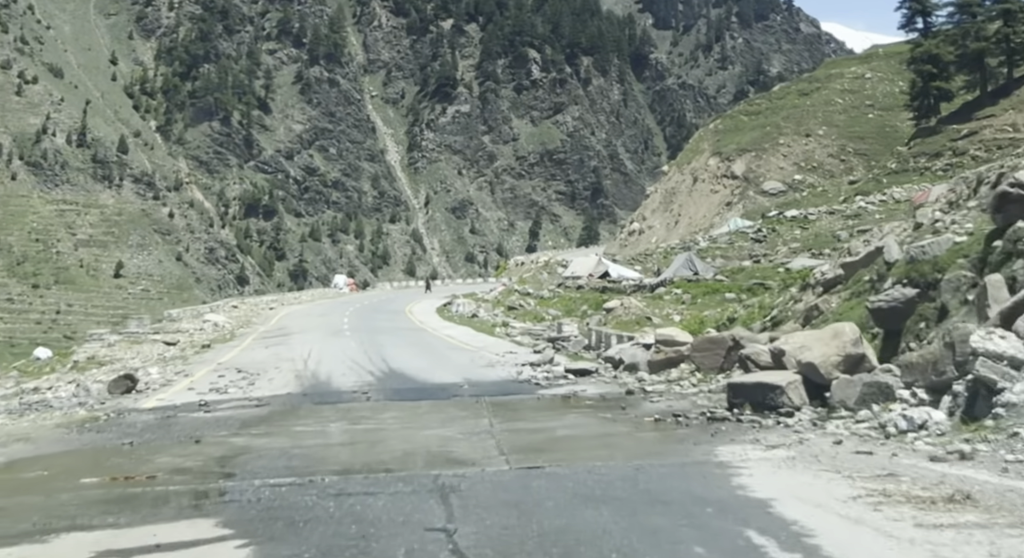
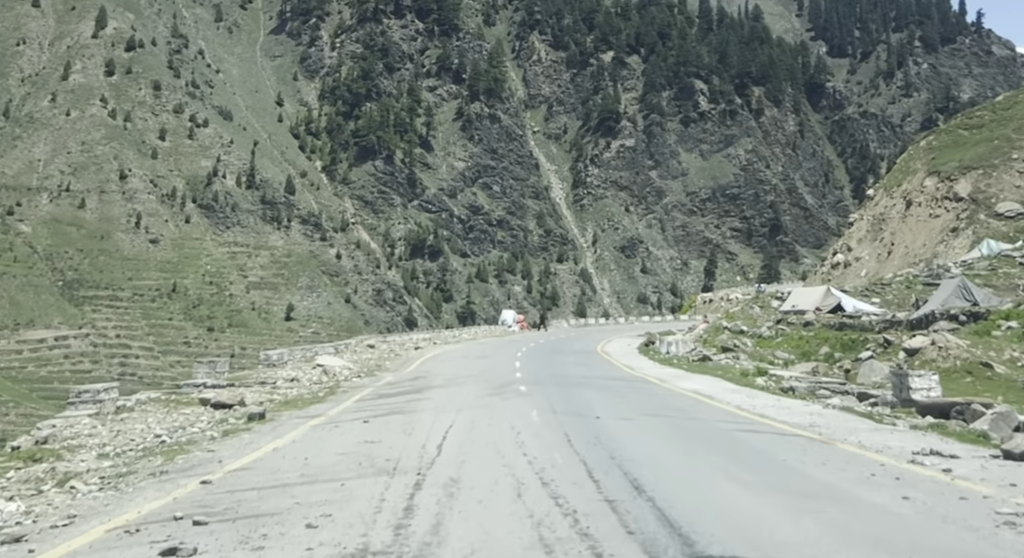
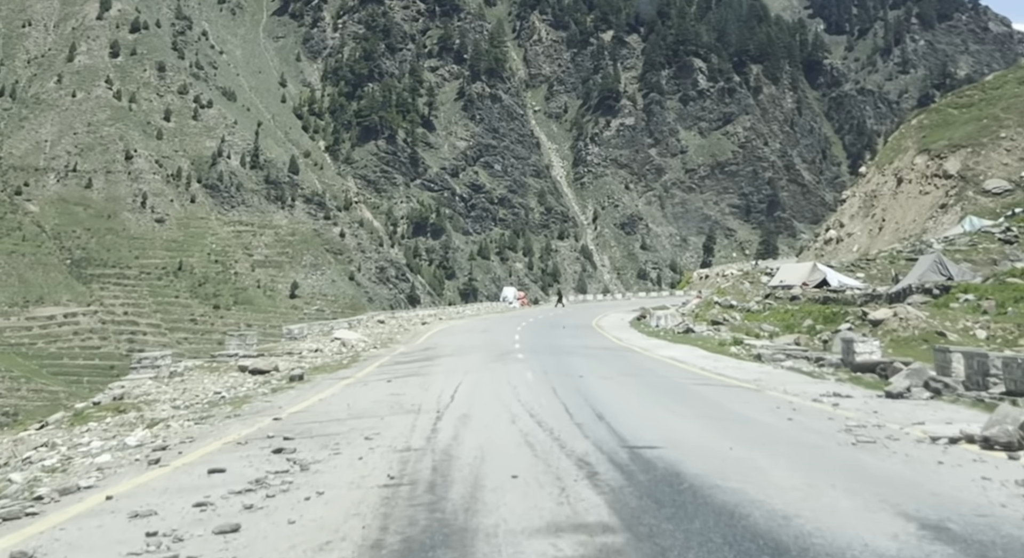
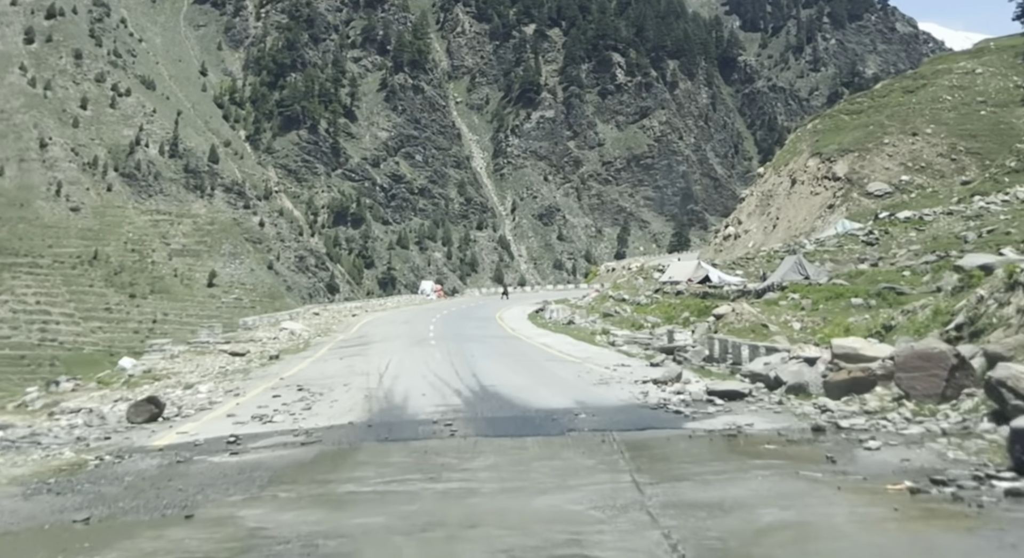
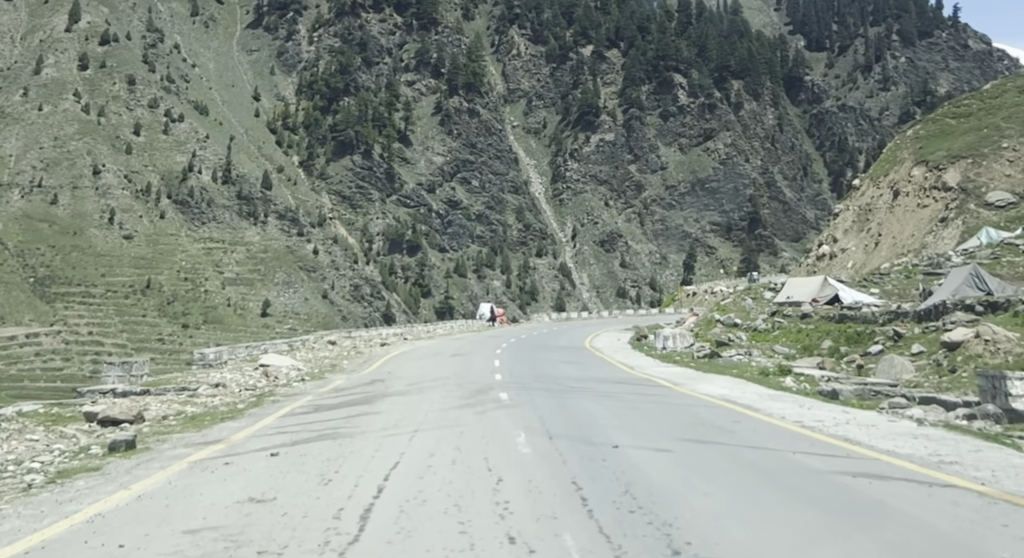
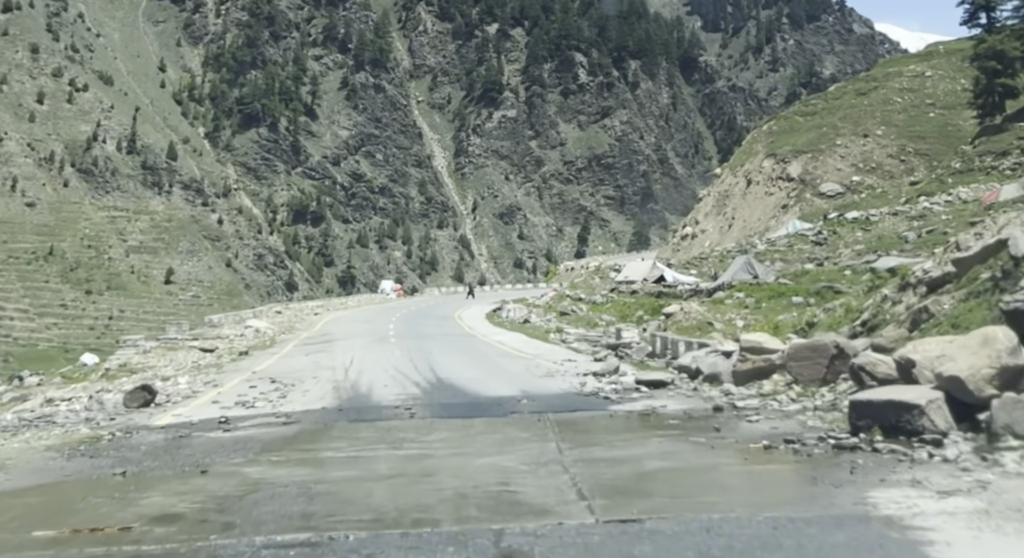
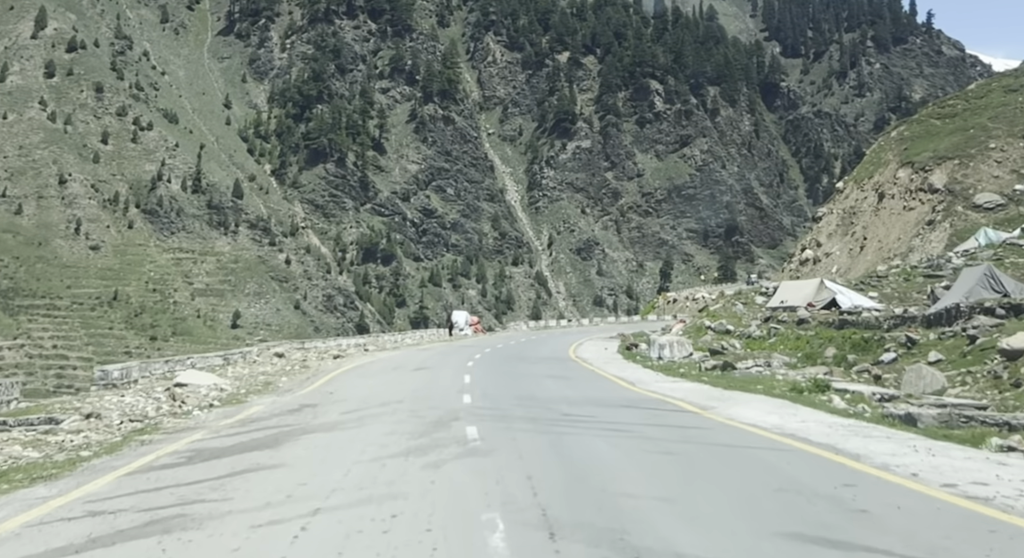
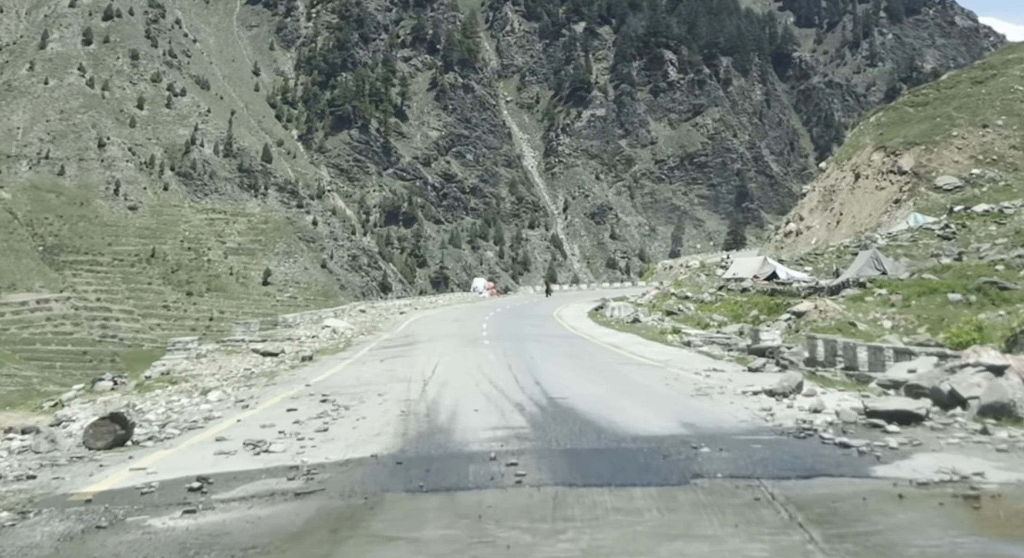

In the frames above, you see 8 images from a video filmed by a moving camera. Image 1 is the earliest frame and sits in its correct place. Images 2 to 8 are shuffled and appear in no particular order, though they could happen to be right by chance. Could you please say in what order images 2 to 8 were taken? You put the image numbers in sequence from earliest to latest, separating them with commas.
6, 4, 8, 3, 2, 5, 7
